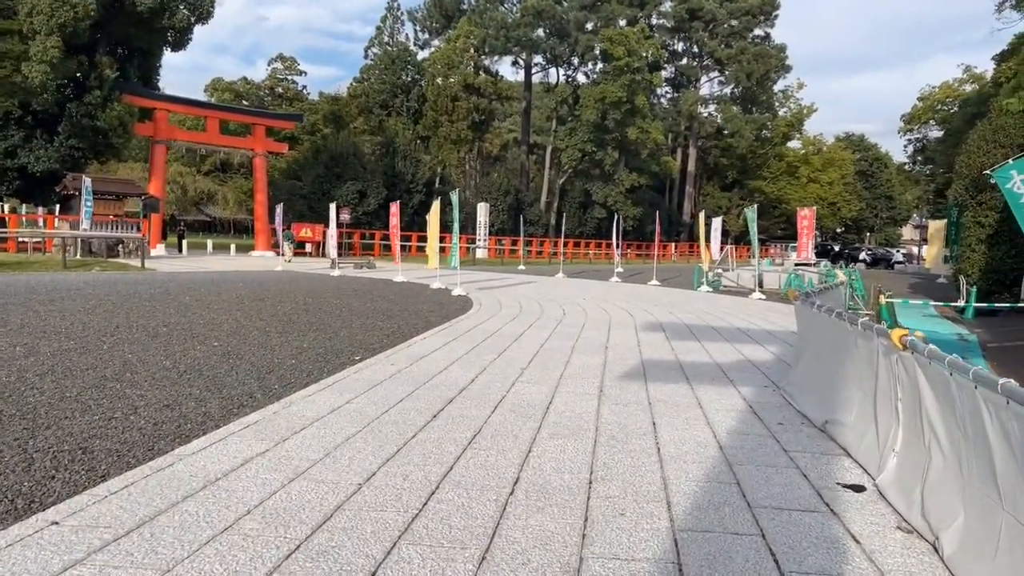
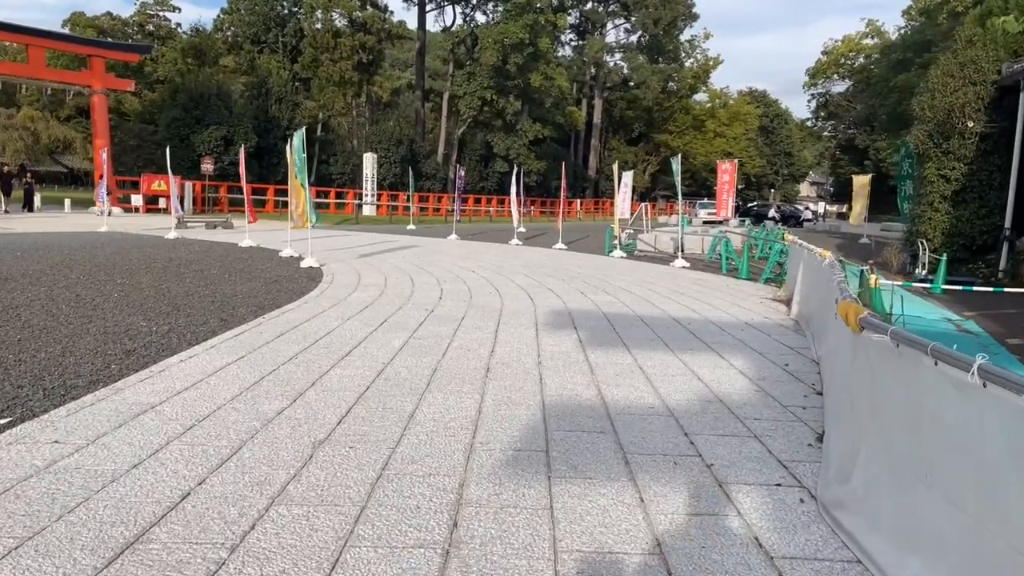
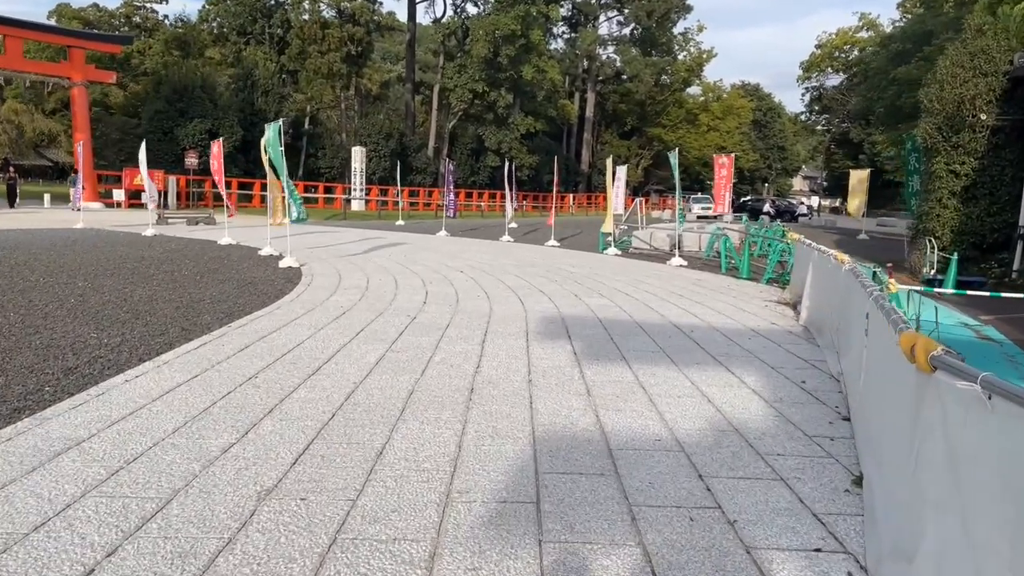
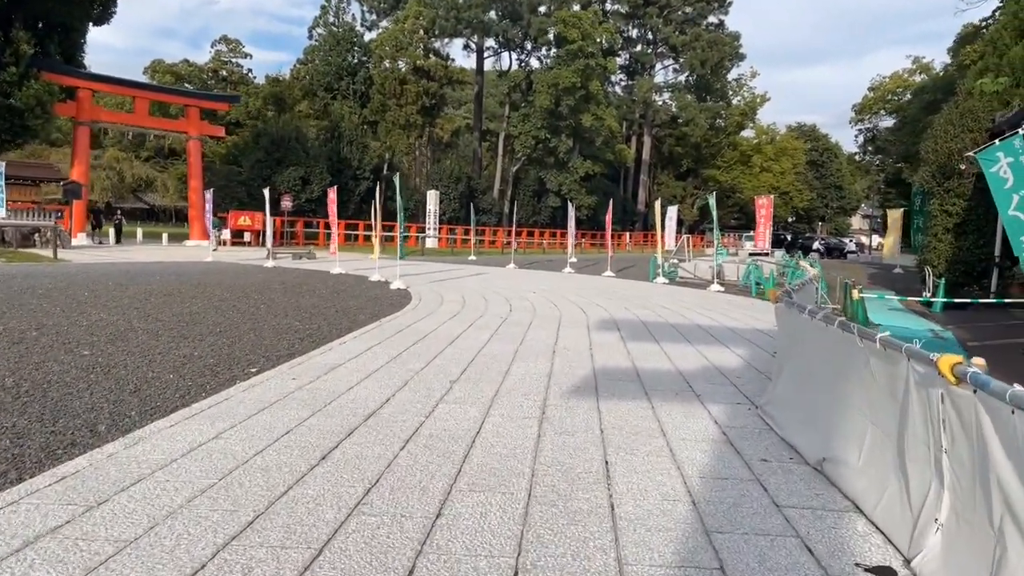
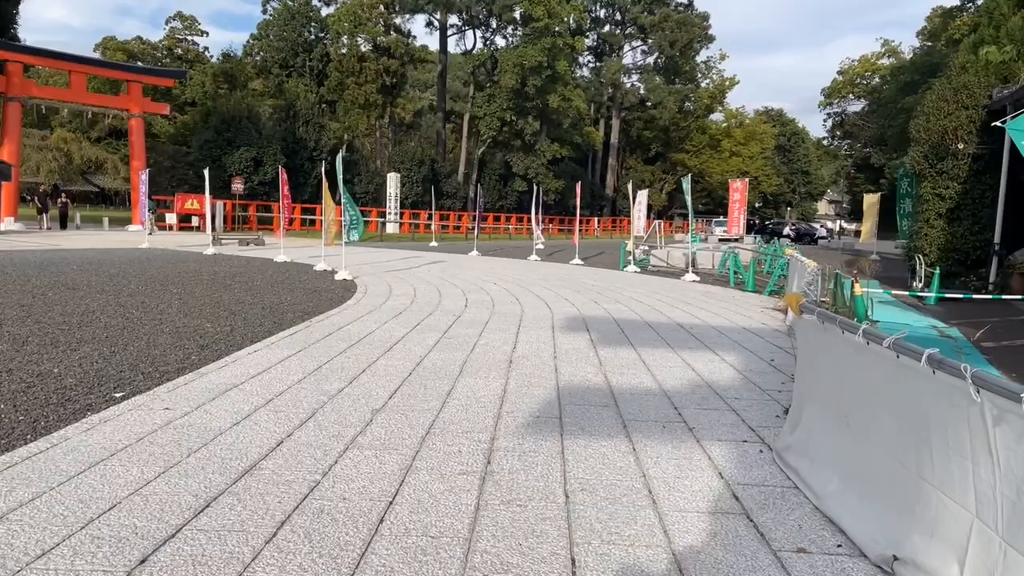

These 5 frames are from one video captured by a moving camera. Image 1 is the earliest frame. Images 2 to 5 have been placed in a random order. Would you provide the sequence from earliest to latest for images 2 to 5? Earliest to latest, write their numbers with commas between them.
4, 5, 2, 3
